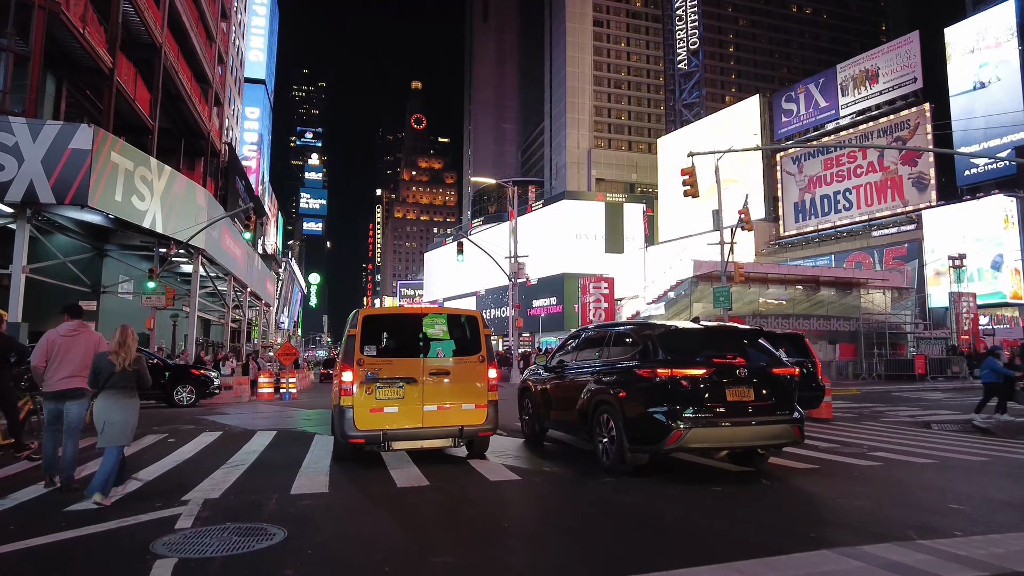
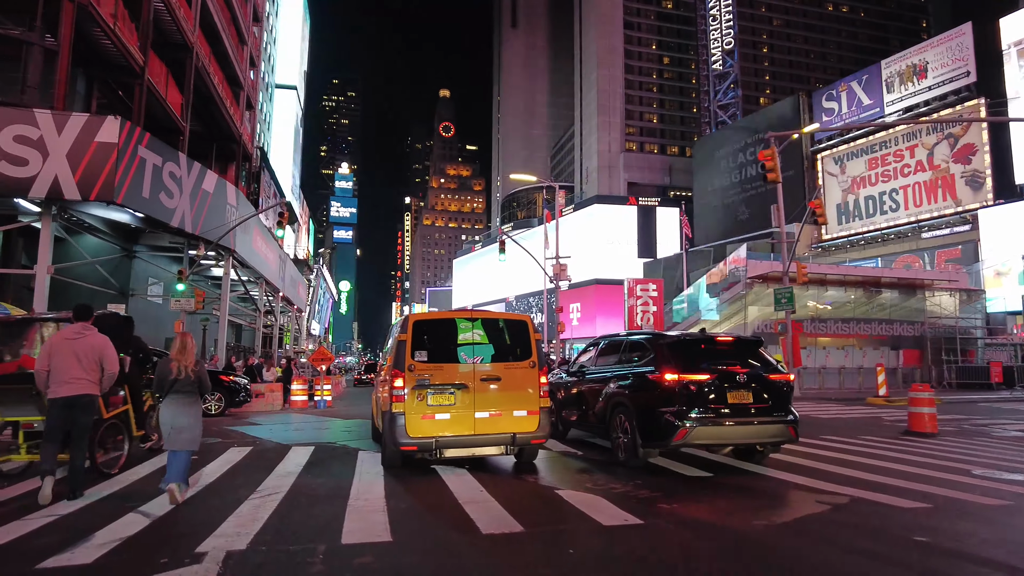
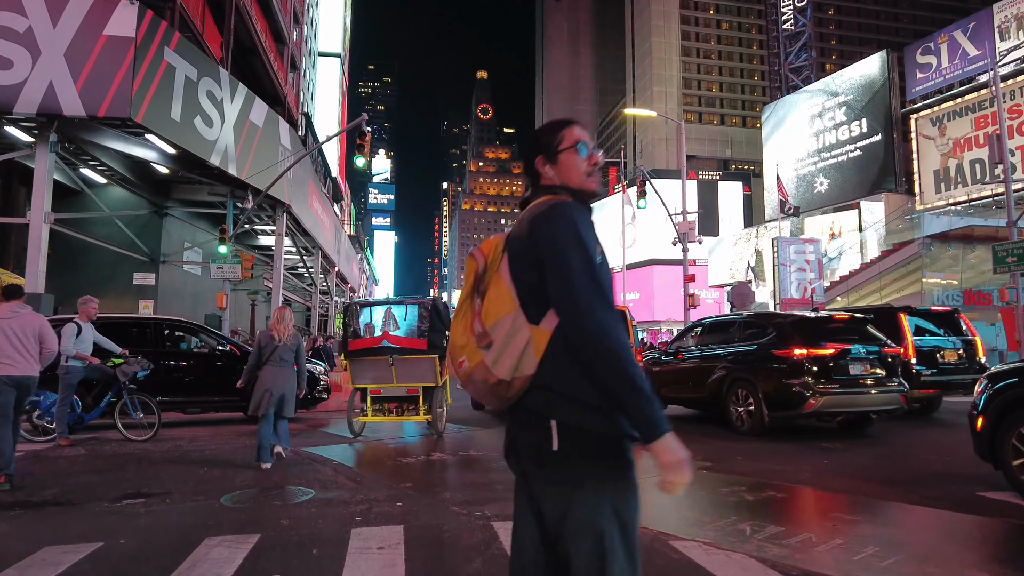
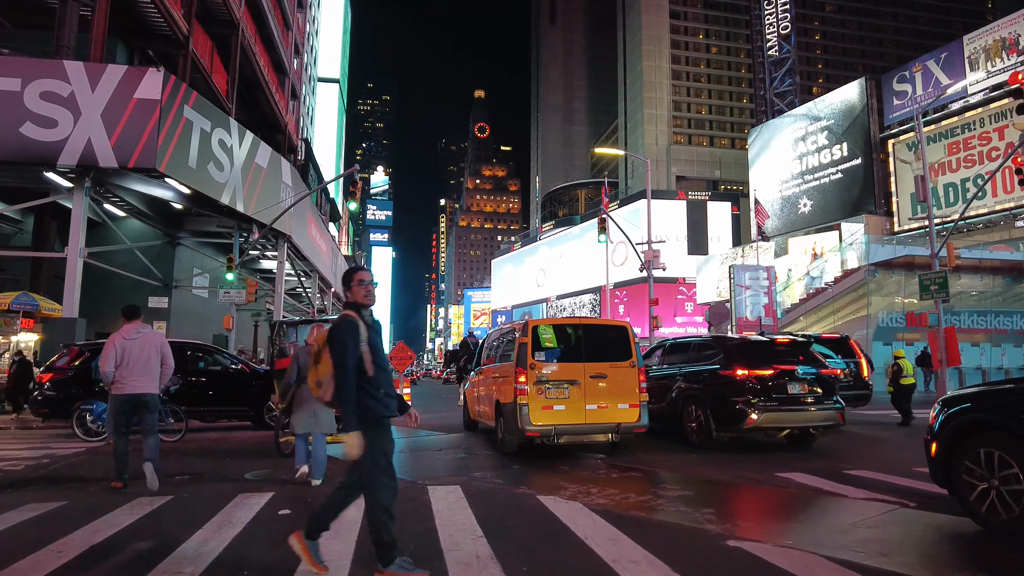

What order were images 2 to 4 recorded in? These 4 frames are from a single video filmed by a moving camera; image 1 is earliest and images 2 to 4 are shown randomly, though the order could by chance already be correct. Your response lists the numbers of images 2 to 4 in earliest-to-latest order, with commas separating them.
2, 4, 3
